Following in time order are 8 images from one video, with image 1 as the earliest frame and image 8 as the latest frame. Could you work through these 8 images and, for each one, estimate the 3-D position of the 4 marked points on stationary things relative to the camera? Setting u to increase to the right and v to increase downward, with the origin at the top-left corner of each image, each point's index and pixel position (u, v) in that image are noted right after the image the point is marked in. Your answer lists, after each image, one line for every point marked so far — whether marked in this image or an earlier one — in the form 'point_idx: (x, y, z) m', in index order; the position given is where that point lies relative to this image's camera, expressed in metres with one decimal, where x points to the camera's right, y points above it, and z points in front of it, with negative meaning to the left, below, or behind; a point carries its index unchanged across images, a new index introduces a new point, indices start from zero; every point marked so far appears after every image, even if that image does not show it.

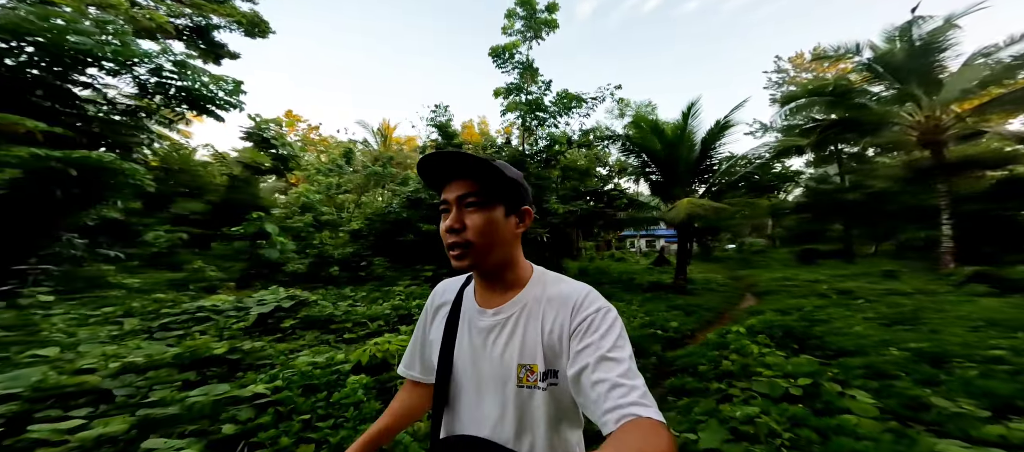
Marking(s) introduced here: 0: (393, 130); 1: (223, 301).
0: (-6.2, +5.1, +18.2) m
1: (-2.5, -0.7, +3.4) m
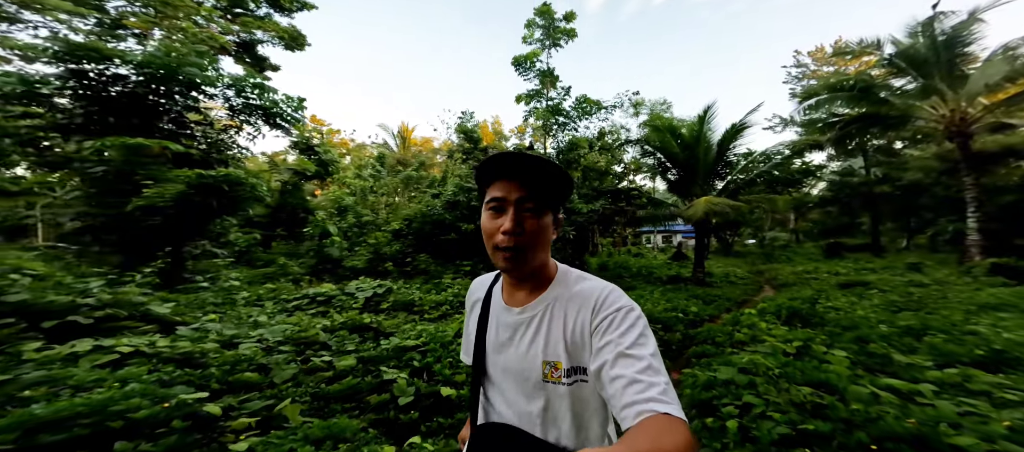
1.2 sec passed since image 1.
0: (-5.2, +5.2, +19.1) m
1: (-2.0, -0.7, +4.2) m
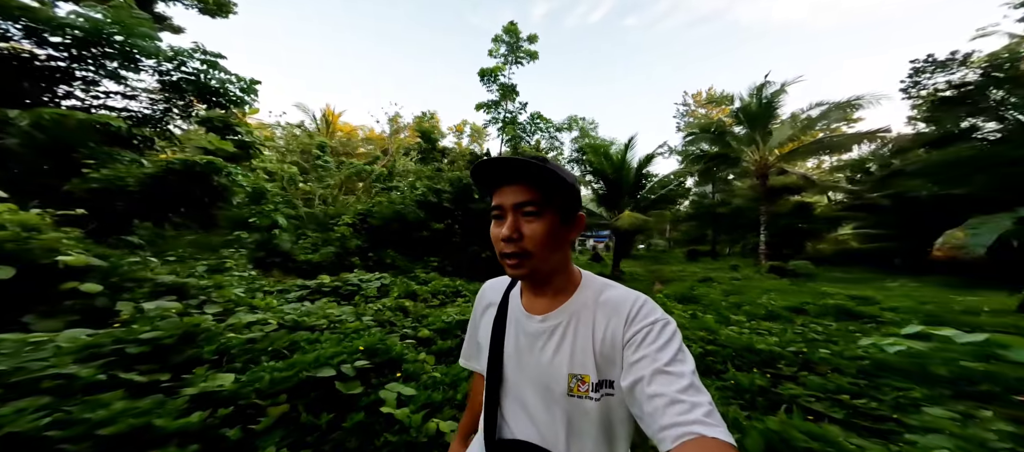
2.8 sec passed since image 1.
0: (-8.8, +5.6, +18.2) m
1: (-2.2, -0.7, +4.5) m
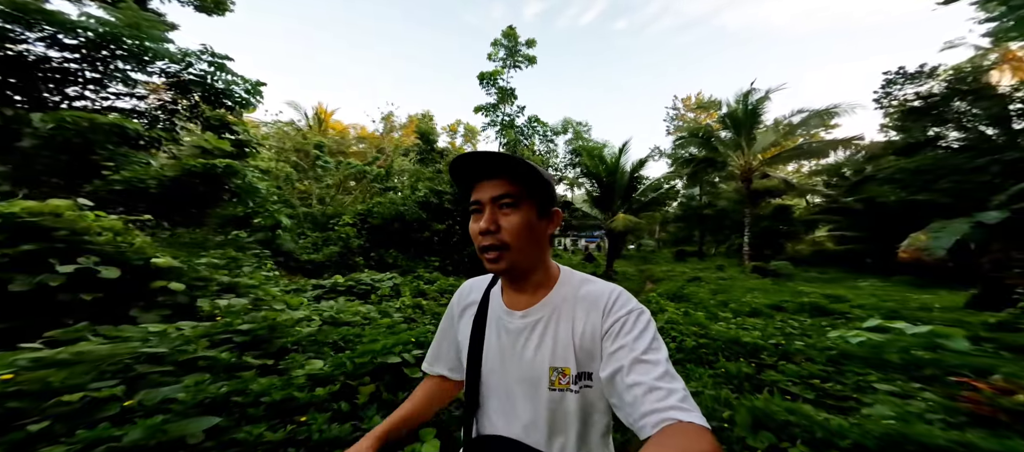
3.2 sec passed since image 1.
0: (-9.2, +5.6, +18.1) m
1: (-2.1, -0.7, +4.7) m
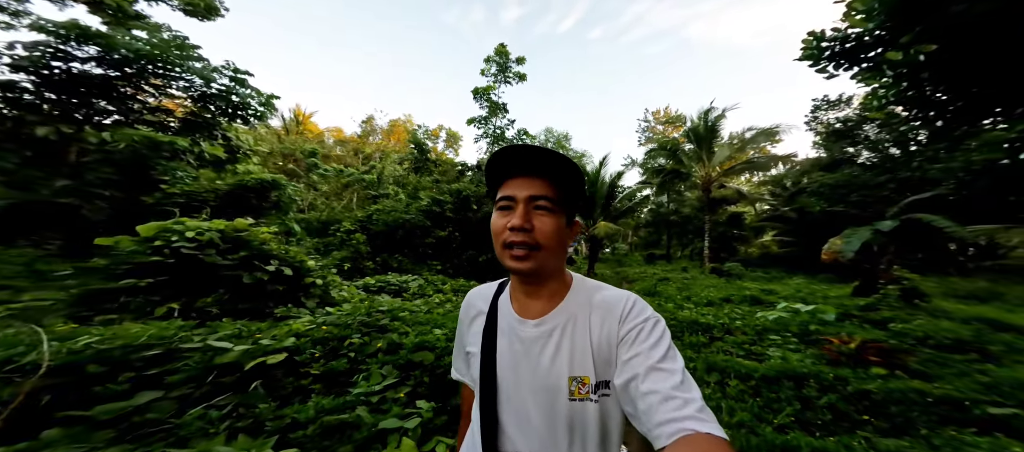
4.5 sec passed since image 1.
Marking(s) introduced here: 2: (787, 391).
0: (-10.1, +5.5, +18.3) m
1: (-2.0, -0.8, +5.5) m
2: (+1.9, -1.2, +2.5) m
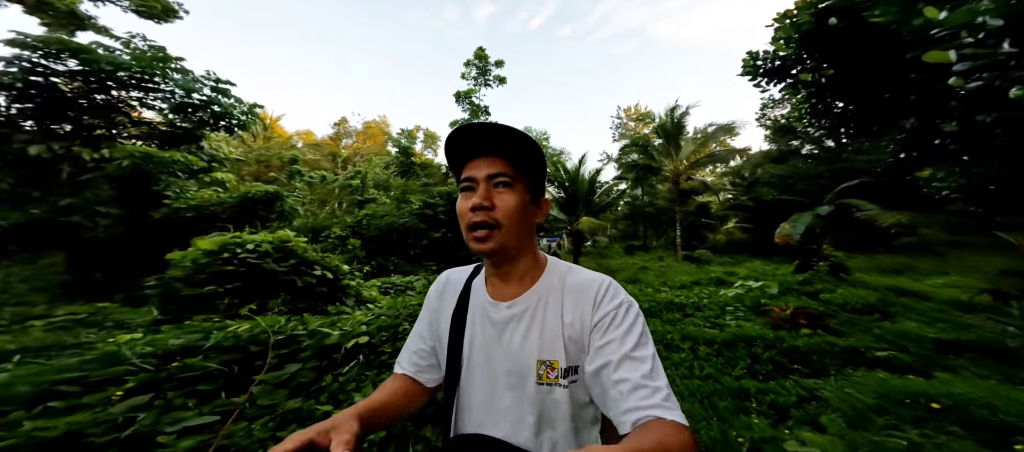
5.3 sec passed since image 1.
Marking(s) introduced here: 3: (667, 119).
0: (-11.2, +5.2, +18.1) m
1: (-2.1, -0.9, +5.9) m
2: (+2.0, -1.1, +3.1) m
3: (+5.7, +3.9, +13.1) m
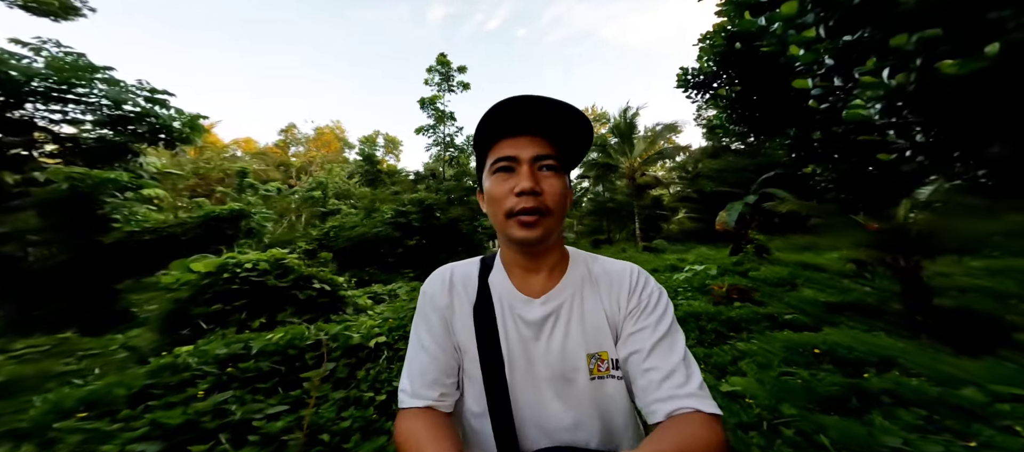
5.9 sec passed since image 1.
0: (-13.0, +4.4, +17.4) m
1: (-2.5, -1.1, +6.0) m
2: (+1.9, -1.0, +3.7) m
3: (+4.3, +4.2, +13.9) m
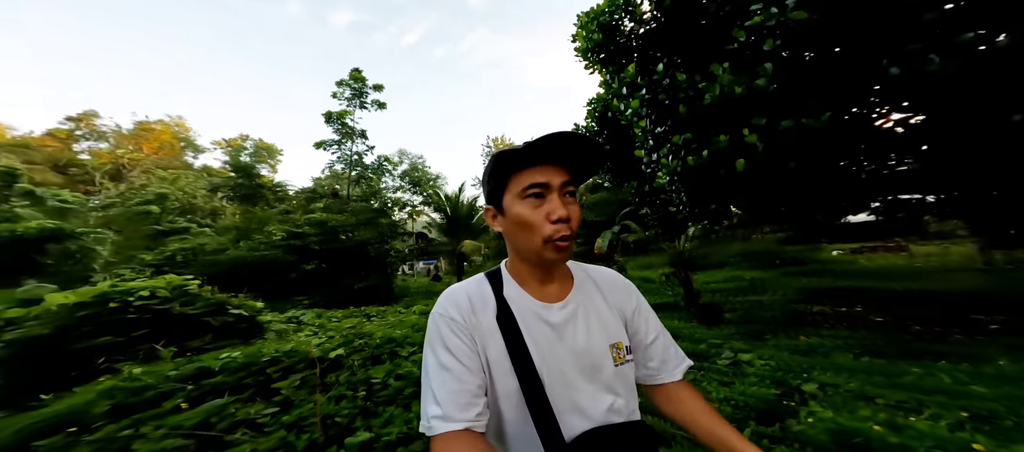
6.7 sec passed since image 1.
0: (-17.3, +3.5, +13.7) m
1: (-4.0, -1.5, +5.6) m
2: (+0.9, -1.3, +4.6) m
3: (+0.2, +3.3, +15.4) m
